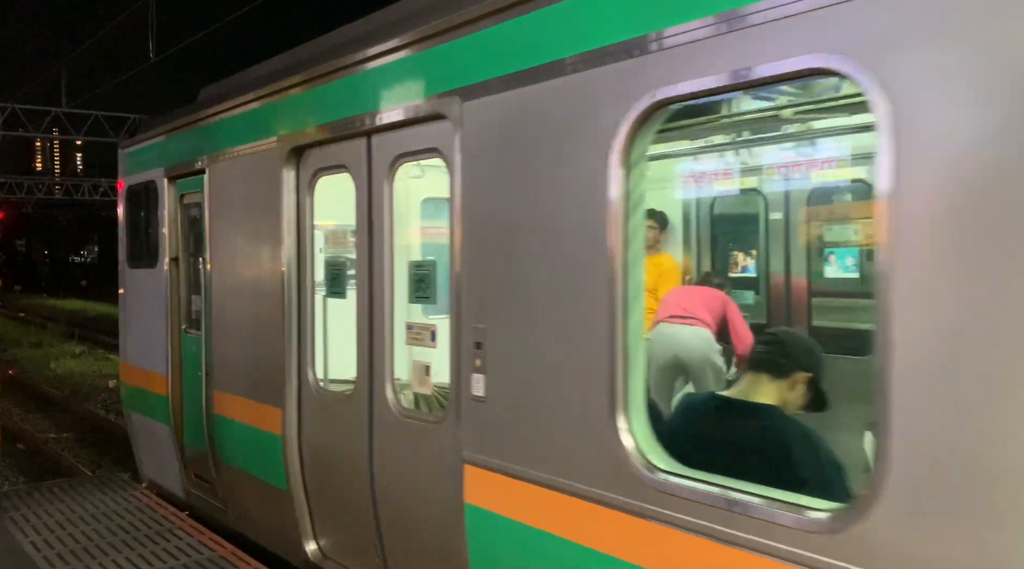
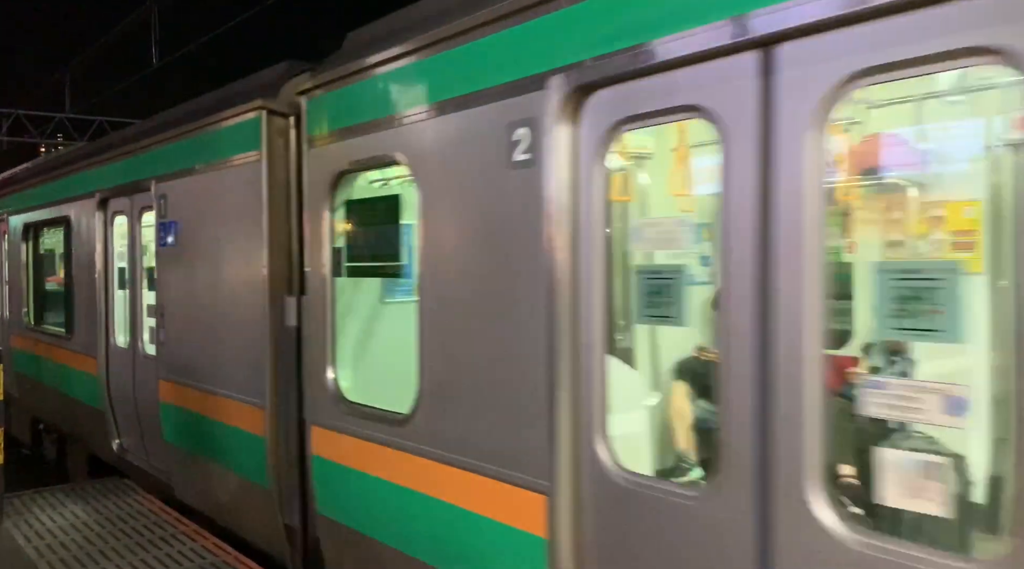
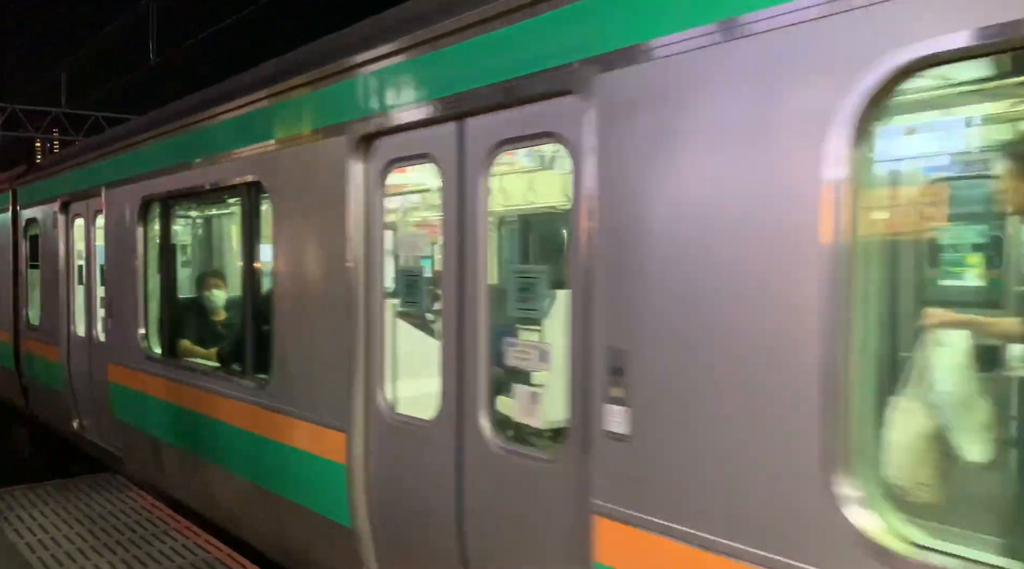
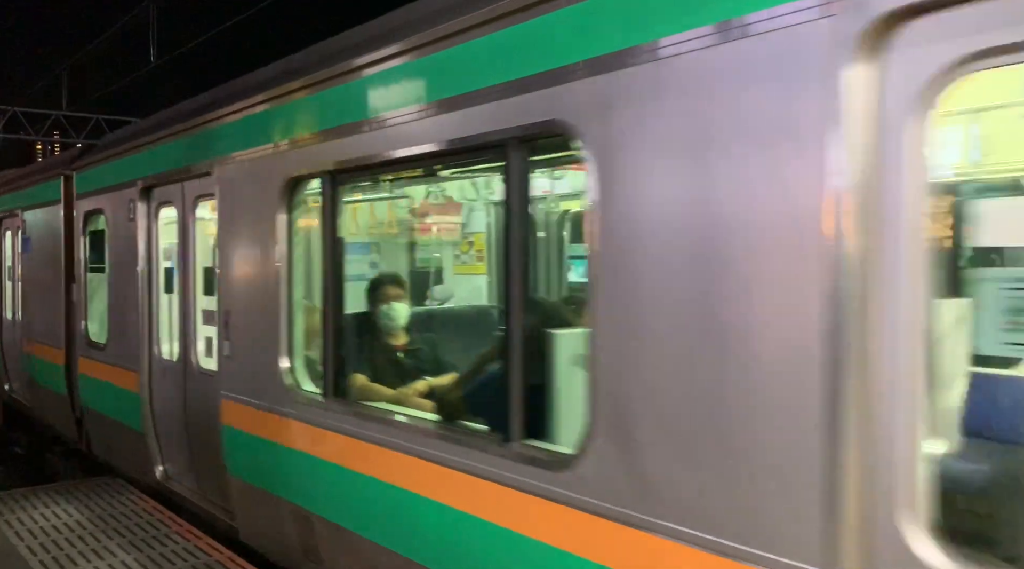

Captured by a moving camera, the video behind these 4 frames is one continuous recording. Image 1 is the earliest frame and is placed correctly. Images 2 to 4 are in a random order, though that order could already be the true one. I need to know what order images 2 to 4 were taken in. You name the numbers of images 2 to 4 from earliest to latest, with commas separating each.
2, 4, 3
